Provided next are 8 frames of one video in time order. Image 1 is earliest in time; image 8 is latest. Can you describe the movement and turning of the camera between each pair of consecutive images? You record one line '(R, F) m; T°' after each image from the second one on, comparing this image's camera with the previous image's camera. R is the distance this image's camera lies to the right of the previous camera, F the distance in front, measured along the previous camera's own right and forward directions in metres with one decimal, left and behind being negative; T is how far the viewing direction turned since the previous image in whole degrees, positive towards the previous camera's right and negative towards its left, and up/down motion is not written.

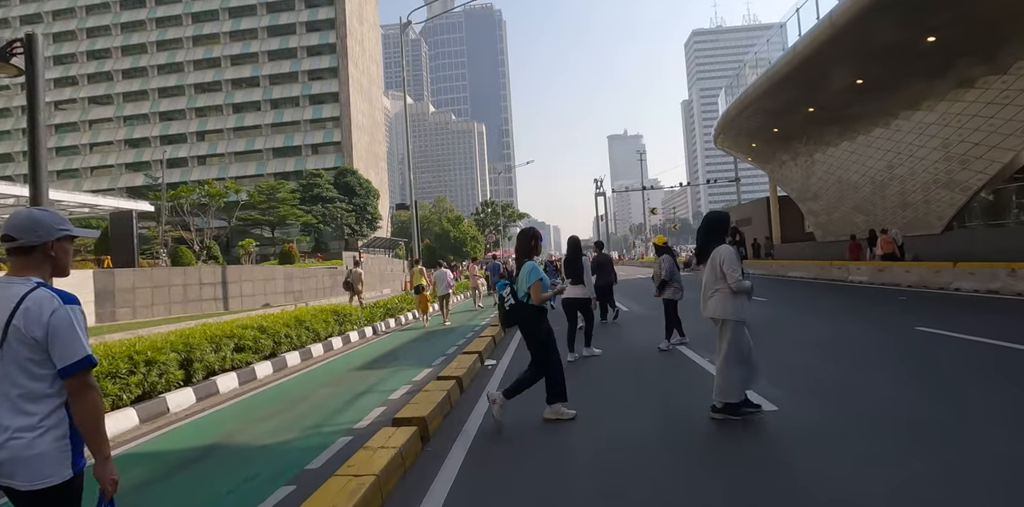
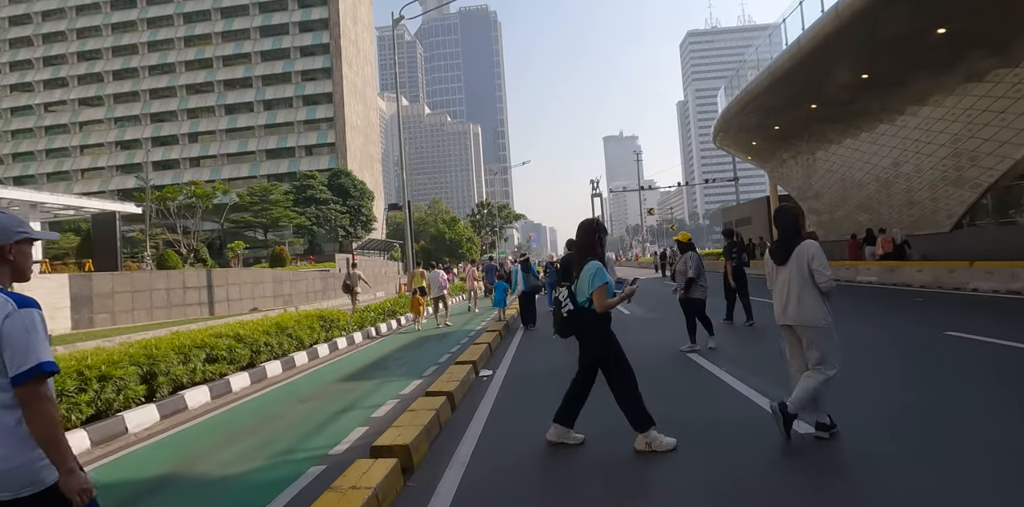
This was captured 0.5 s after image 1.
(0.0, +0.7) m; 0°
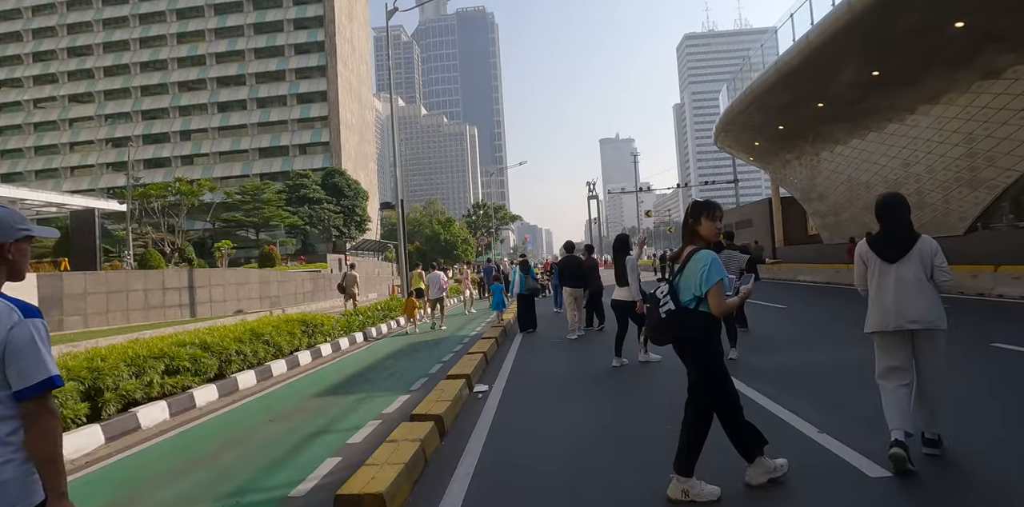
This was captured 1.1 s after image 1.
(0.0, +0.9) m; 0°
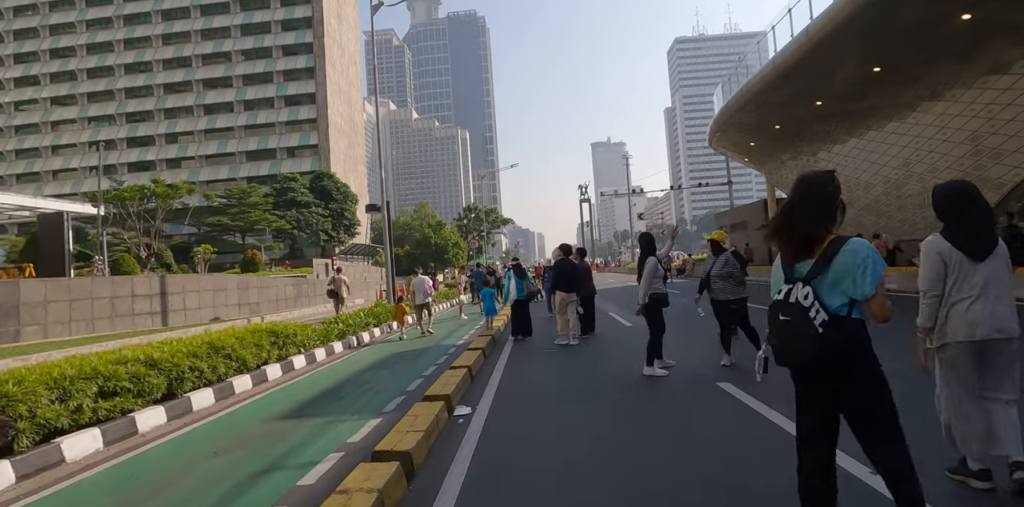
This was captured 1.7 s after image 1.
(+0.1, +0.9) m; +1°
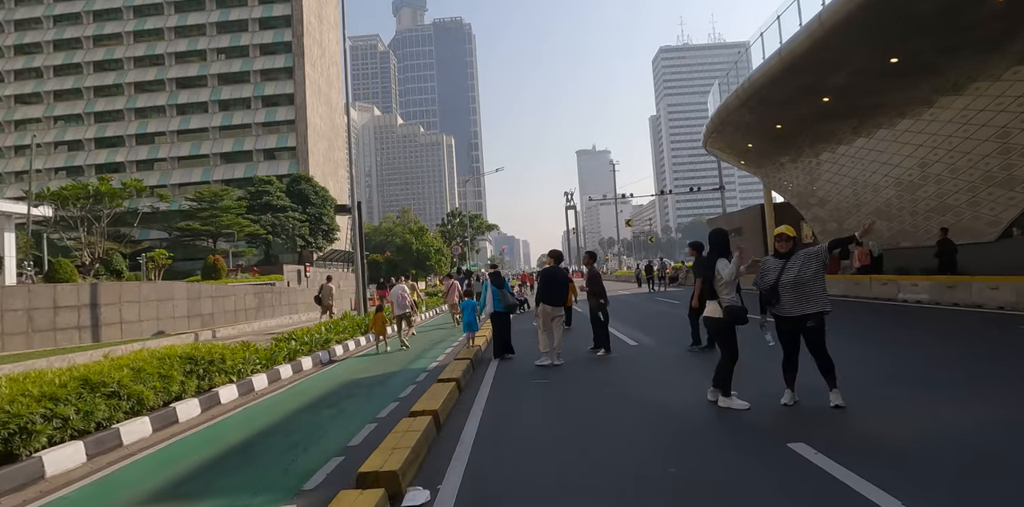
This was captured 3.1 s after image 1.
(0.0, +2.0) m; +2°
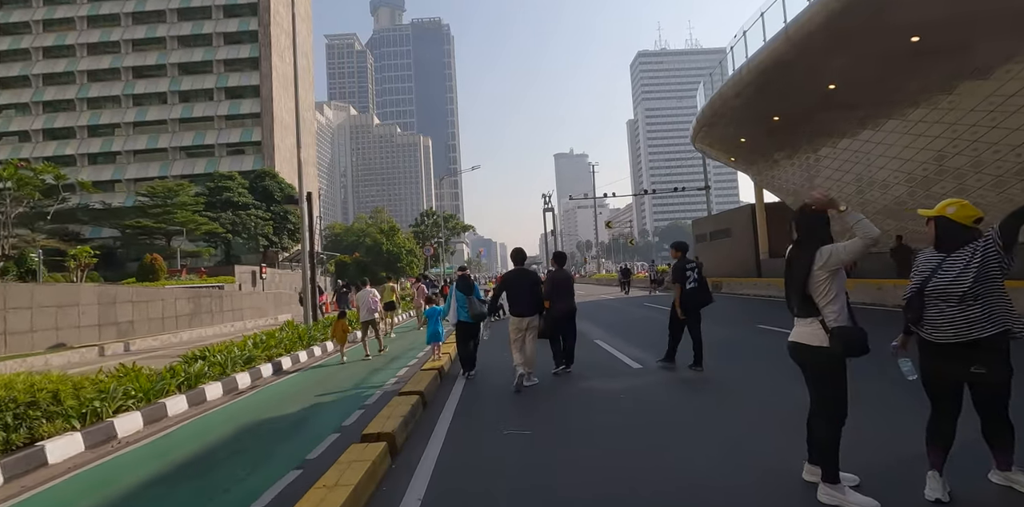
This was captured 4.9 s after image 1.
(+0.1, +2.5) m; +2°
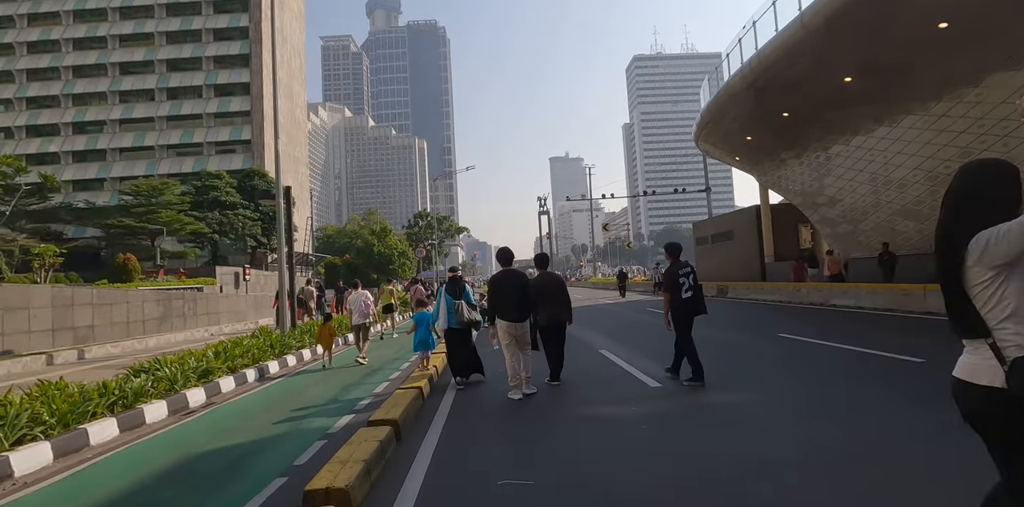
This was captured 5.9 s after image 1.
(0.0, +1.3) m; +1°
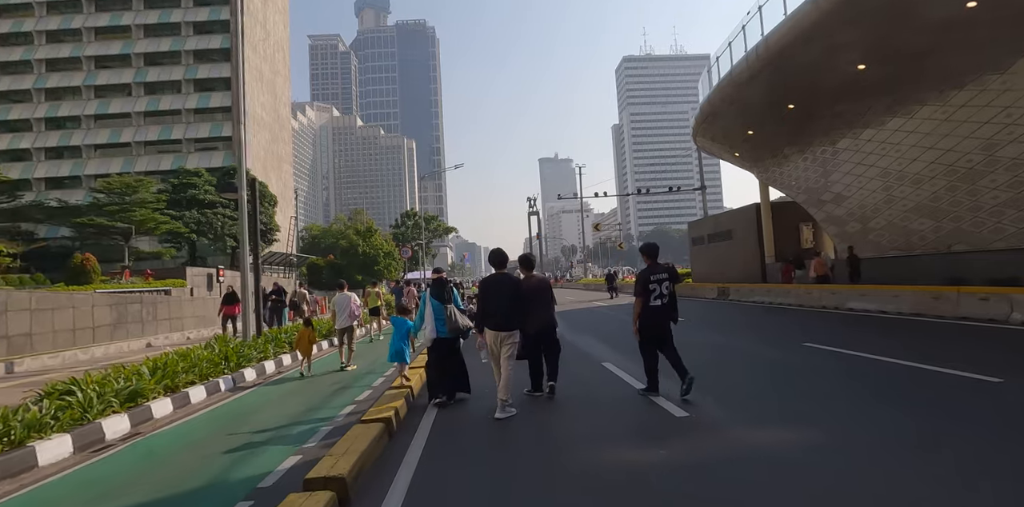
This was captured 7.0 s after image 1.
(0.0, +1.4) m; +1°
